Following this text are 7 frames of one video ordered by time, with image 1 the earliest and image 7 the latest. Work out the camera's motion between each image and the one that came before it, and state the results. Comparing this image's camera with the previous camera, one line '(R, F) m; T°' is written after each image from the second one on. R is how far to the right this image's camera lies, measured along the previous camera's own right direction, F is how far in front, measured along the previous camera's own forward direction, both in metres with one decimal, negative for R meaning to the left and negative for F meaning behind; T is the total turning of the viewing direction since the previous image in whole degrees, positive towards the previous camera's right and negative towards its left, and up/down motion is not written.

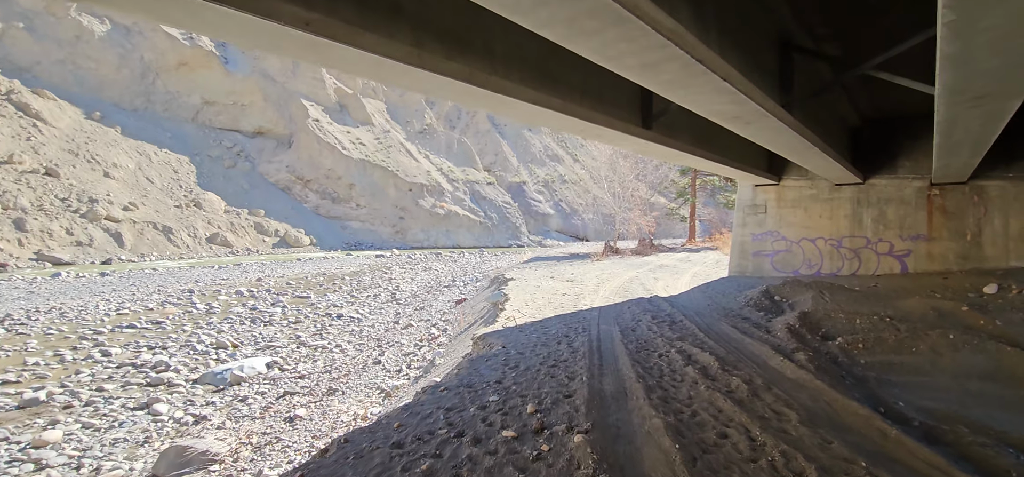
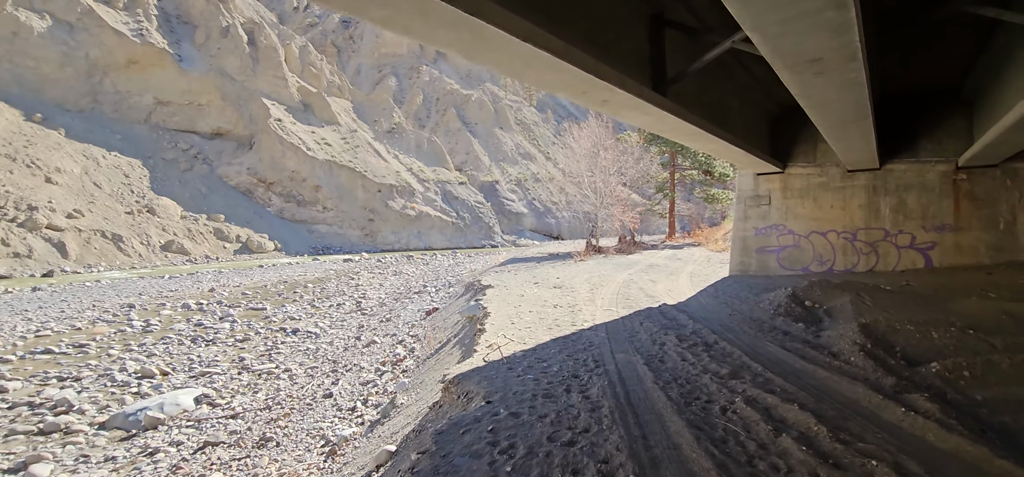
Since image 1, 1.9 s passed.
(-0.1, +1.6) m; +3°
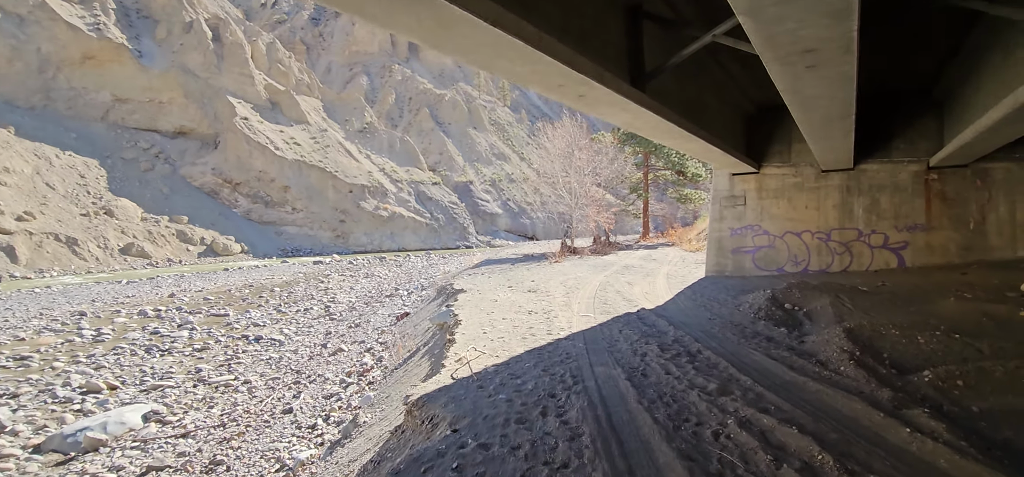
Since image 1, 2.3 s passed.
(0.0, +0.4) m; +3°
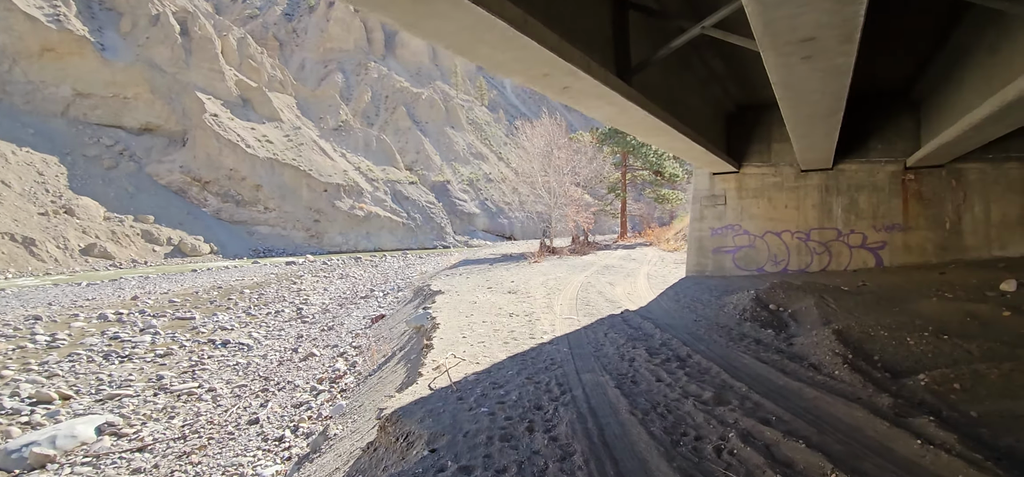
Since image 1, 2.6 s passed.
(0.0, +0.3) m; +3°
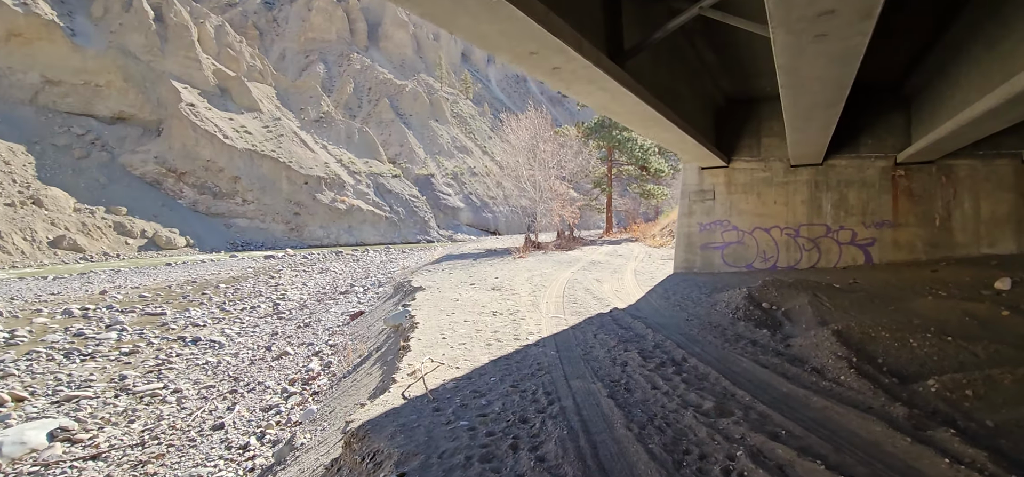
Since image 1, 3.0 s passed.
(0.0, +0.4) m; +2°
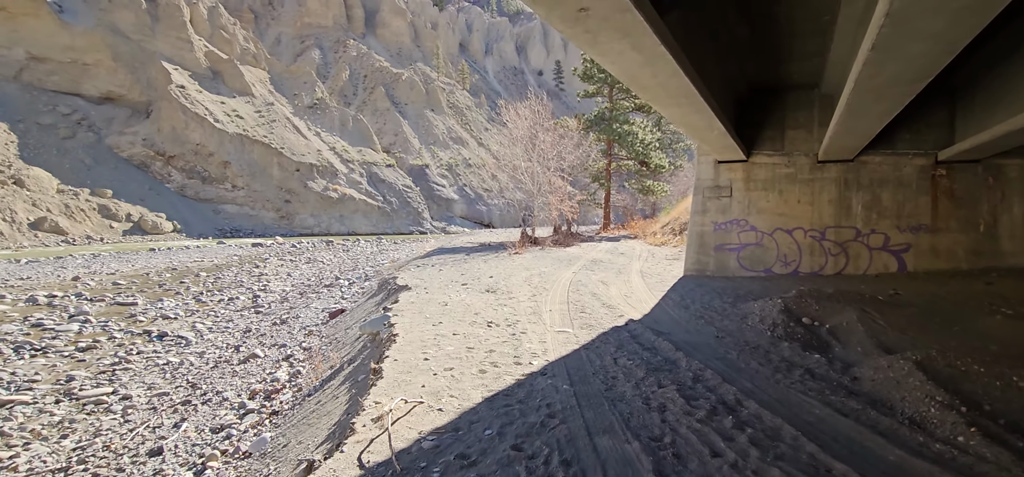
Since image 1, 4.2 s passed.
(-0.1, +1.0) m; +1°
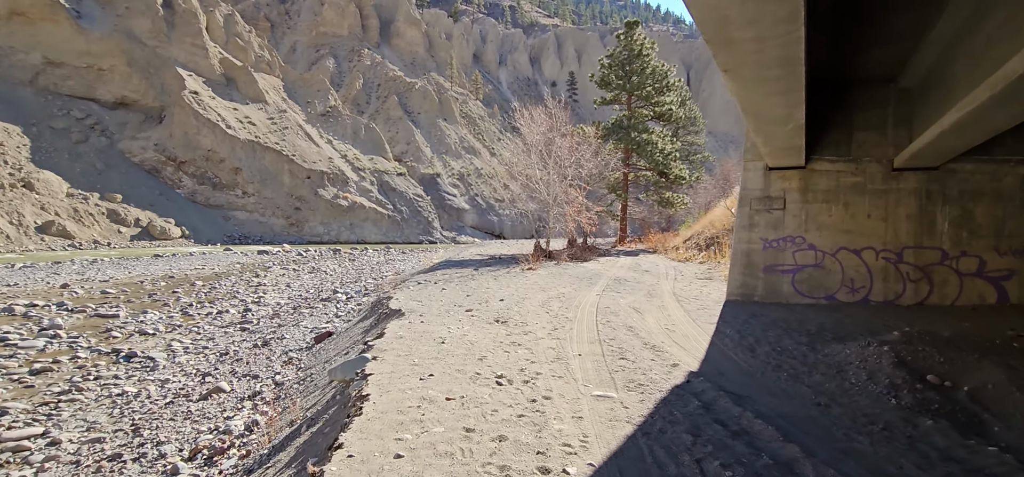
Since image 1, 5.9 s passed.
(-0.1, +1.5) m; -1°
